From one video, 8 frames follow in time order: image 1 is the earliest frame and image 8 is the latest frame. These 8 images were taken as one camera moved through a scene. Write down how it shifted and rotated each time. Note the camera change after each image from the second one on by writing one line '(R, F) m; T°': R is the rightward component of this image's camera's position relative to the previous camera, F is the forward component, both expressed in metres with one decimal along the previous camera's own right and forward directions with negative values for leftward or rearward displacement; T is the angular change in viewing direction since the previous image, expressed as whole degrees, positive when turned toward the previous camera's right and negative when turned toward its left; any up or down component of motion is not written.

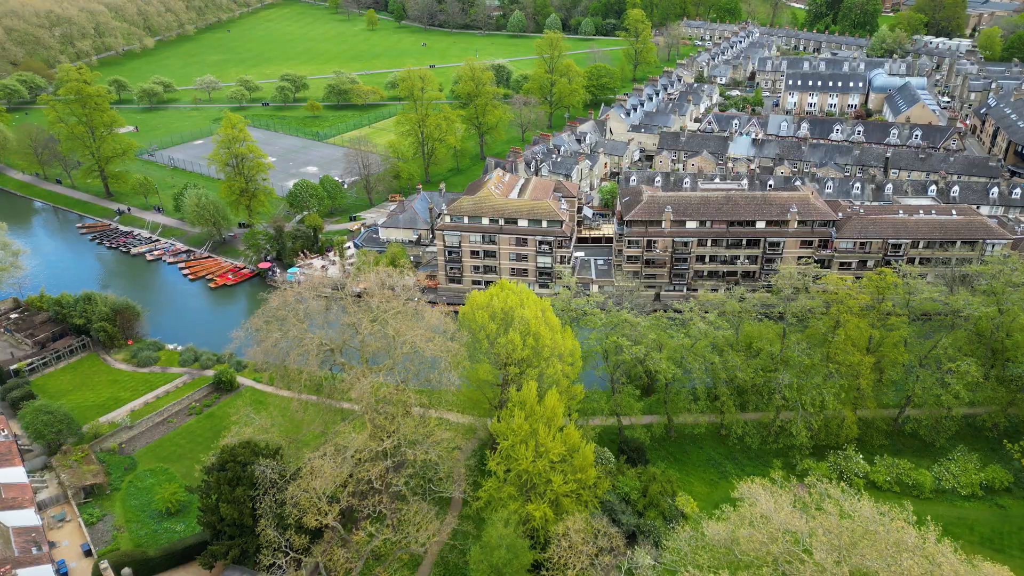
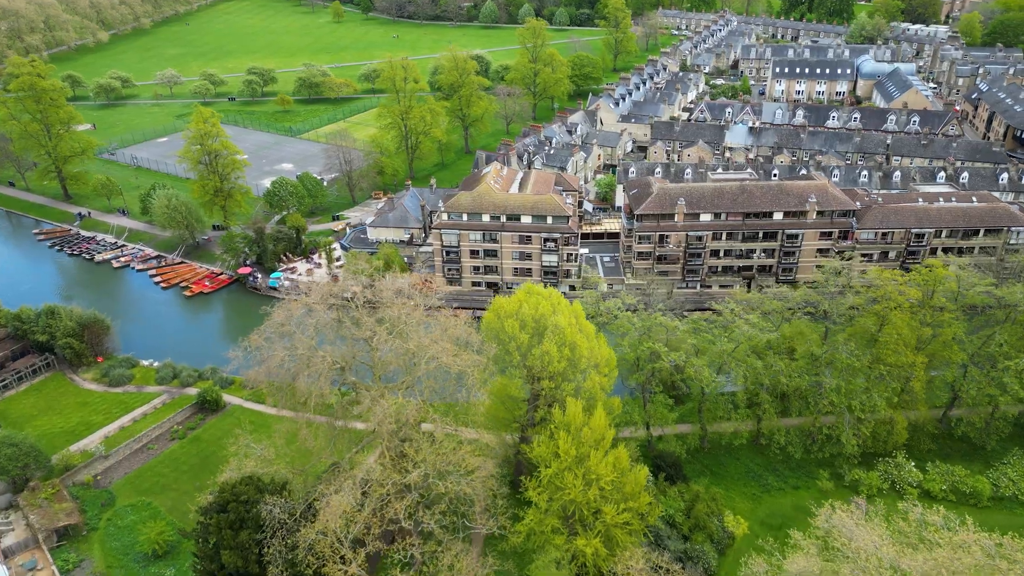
(-3.8, +5.3) m; +3°
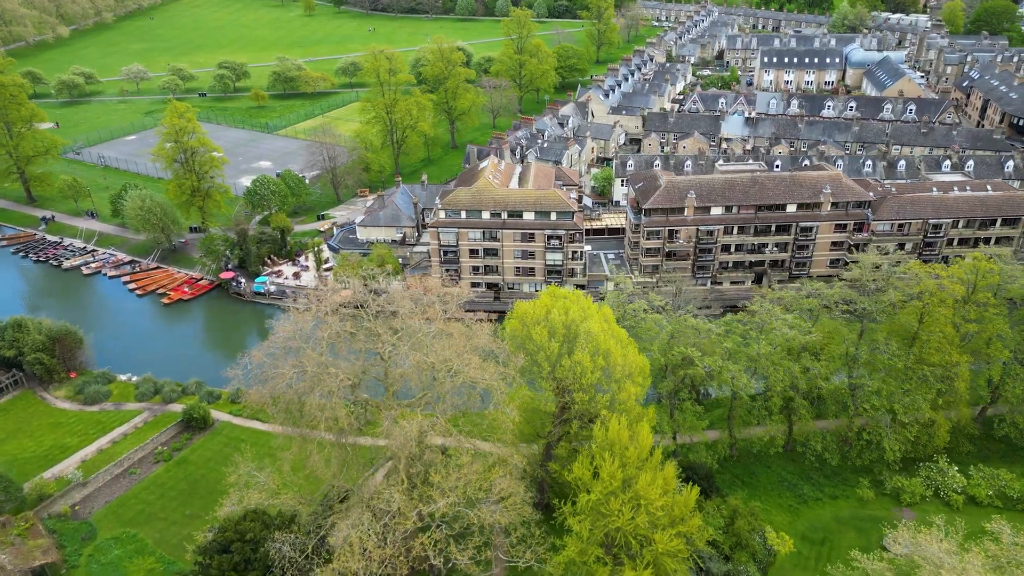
(-2.9, +4.0) m; +2°
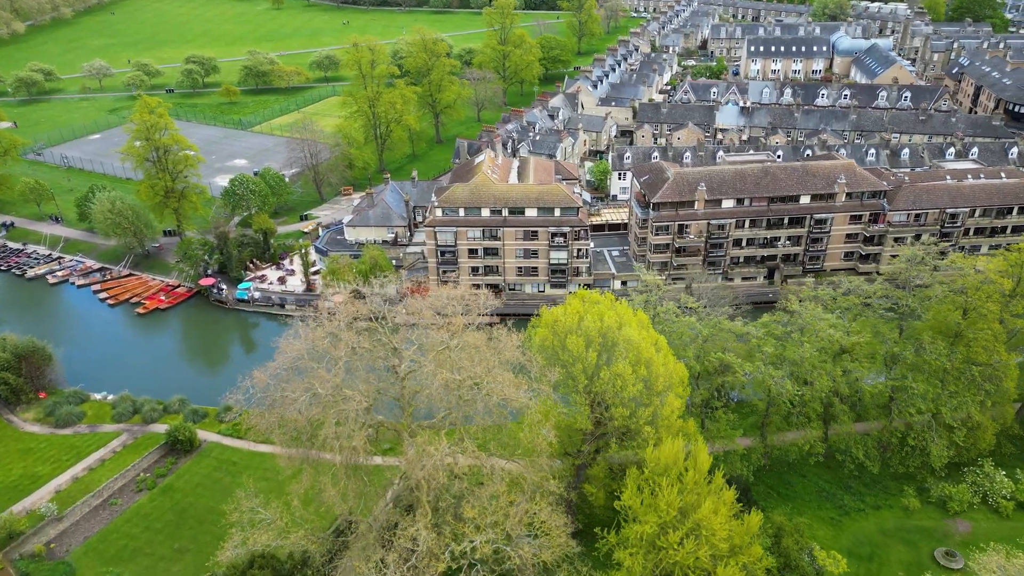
(-2.8, +4.0) m; +2°
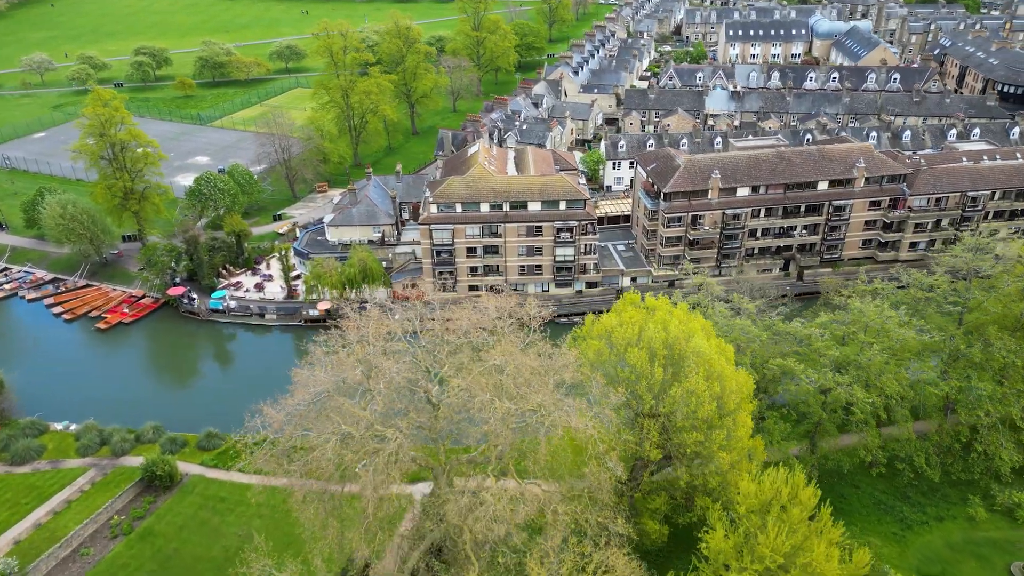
(-3.7, +5.3) m; +3°
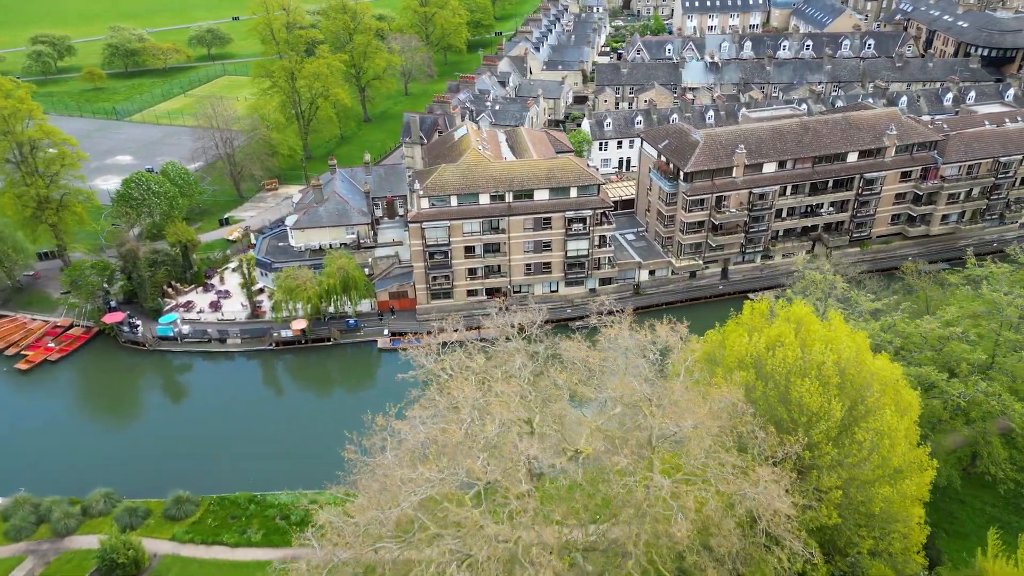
(-5.6, +8.6) m; +5°
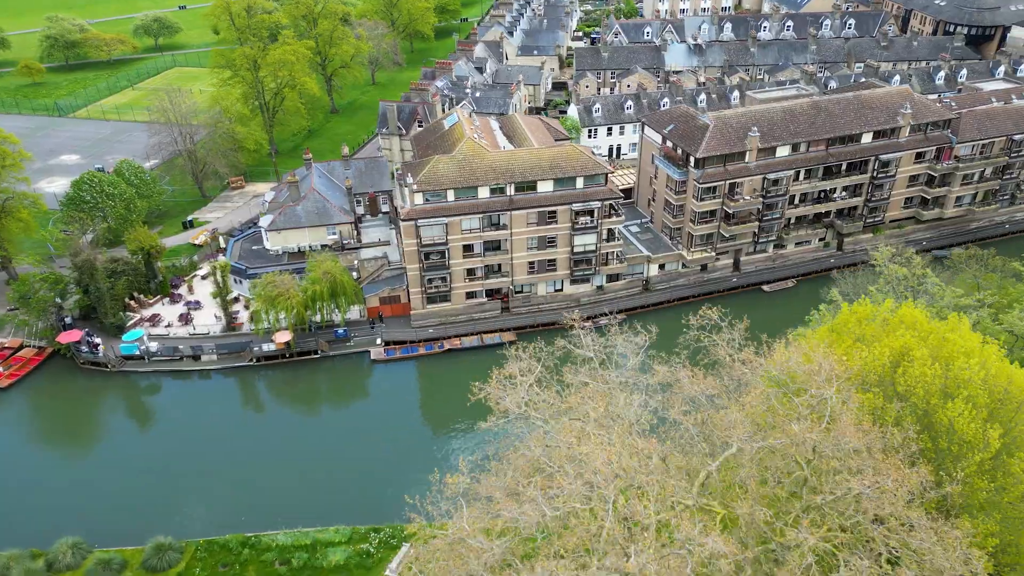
(-3.0, +4.4) m; +3°
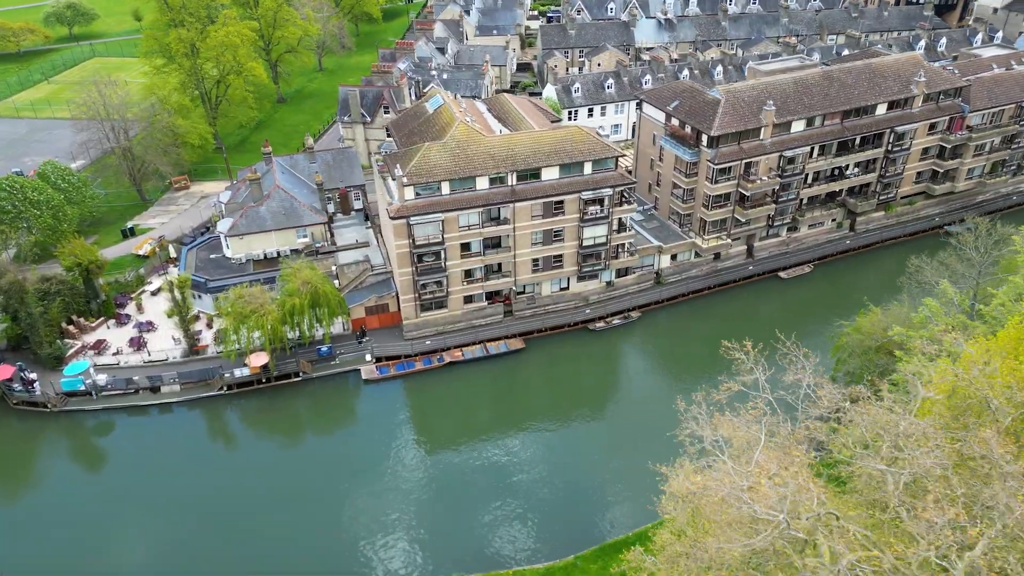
(-3.9, +5.6) m; +5°
